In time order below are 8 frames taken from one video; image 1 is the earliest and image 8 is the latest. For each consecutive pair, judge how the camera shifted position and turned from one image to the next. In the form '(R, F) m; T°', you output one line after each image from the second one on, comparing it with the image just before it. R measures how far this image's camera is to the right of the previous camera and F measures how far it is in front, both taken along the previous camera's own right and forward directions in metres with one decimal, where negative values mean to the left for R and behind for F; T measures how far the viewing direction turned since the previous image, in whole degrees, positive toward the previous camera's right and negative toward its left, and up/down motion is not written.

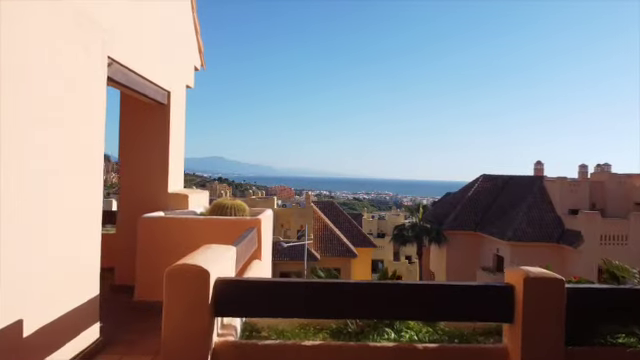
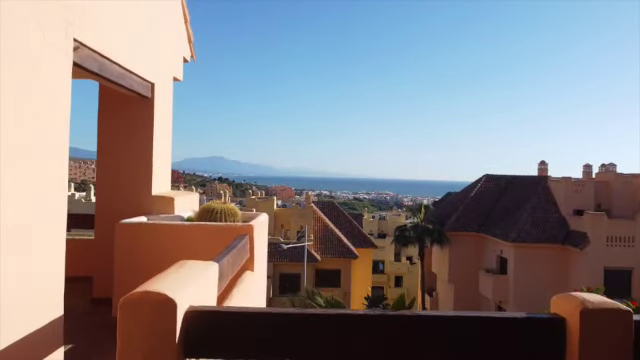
(0.0, +0.4) m; 0°
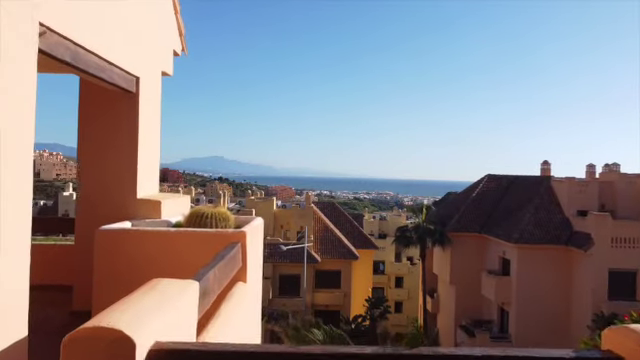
(0.0, +0.3) m; 0°
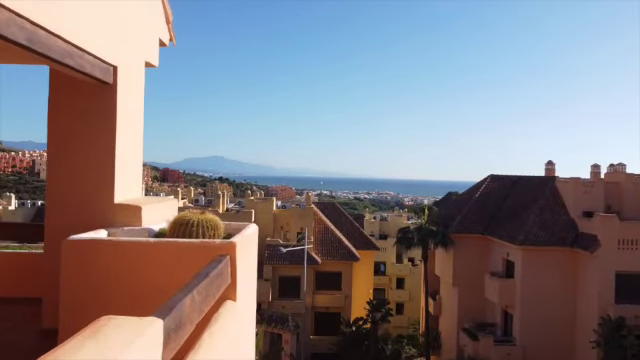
(0.0, +0.4) m; 0°
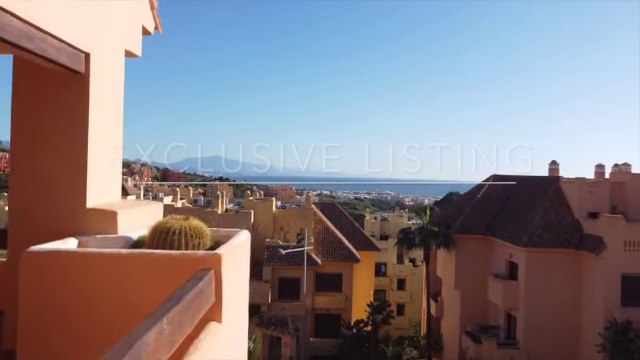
(0.0, +0.4) m; 0°
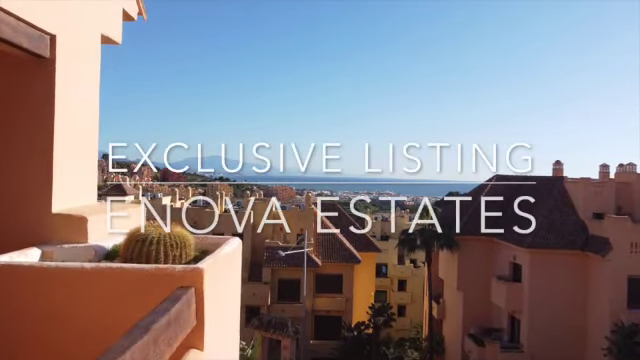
(0.0, +0.4) m; 0°
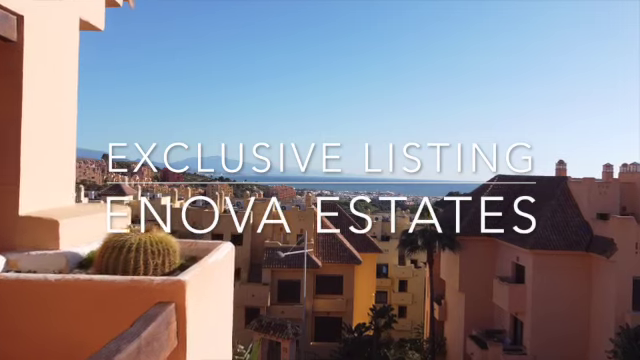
(0.0, +0.3) m; 0°
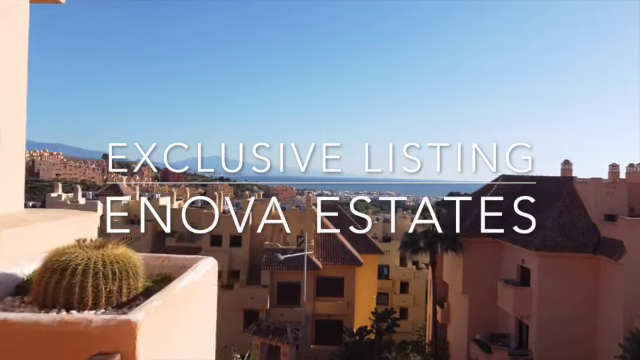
(0.0, +0.5) m; 0°
